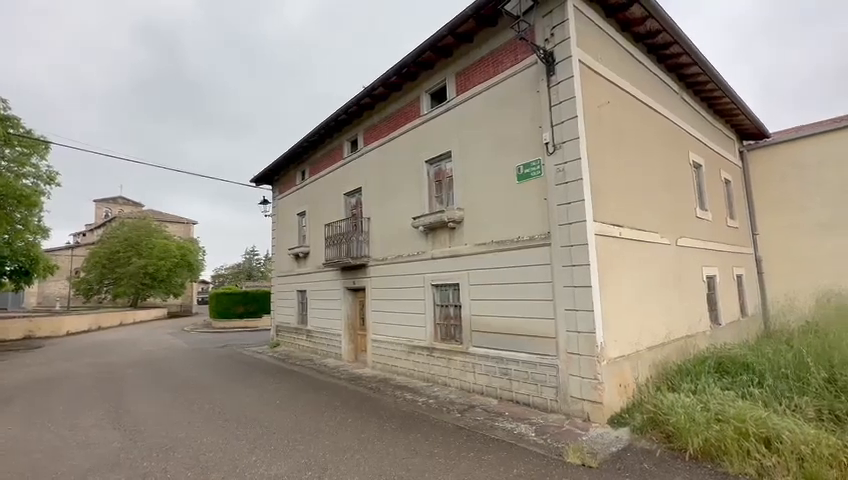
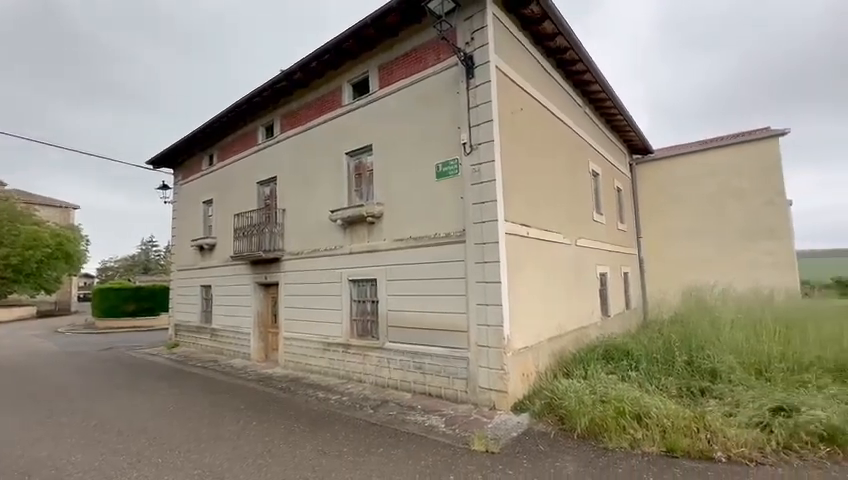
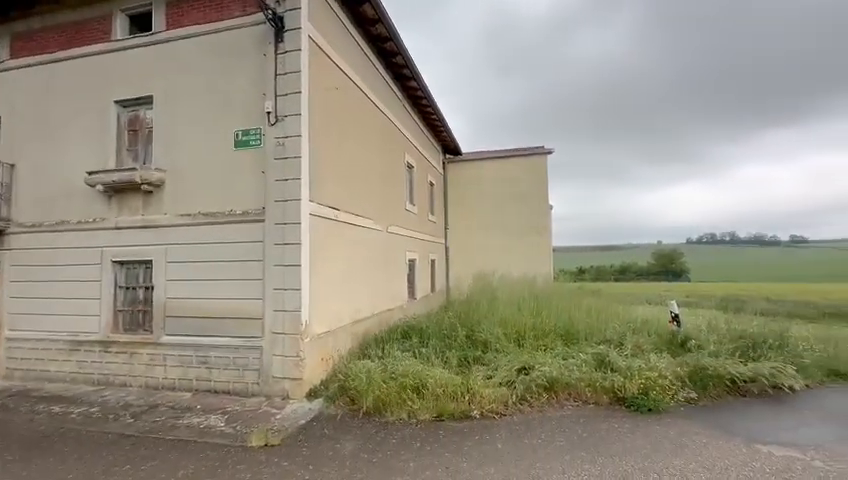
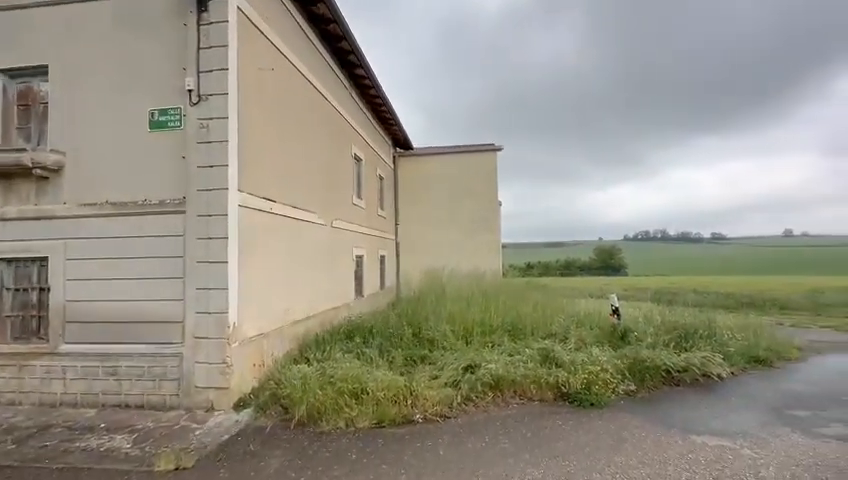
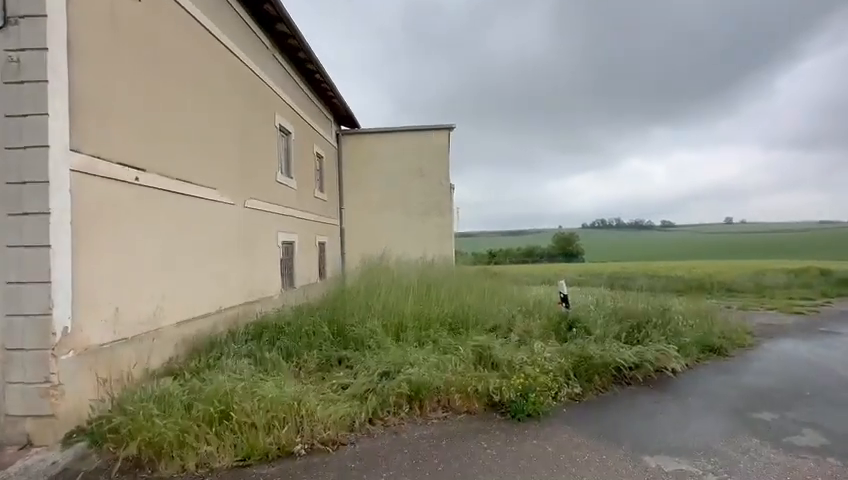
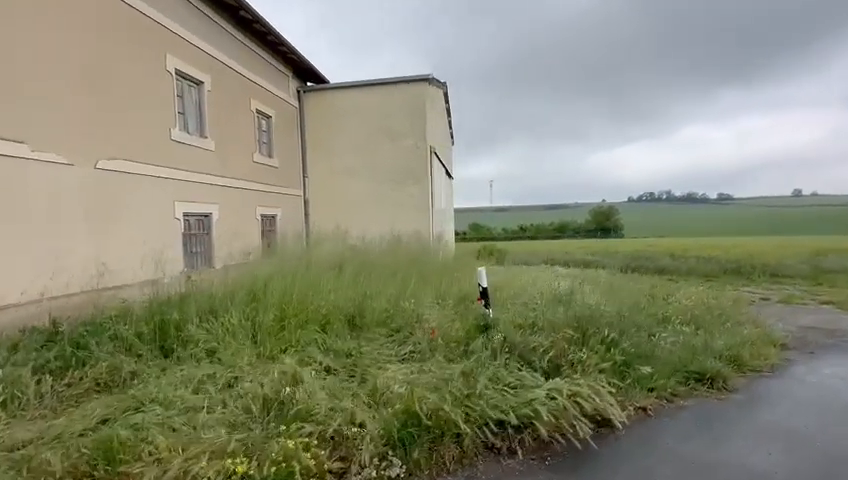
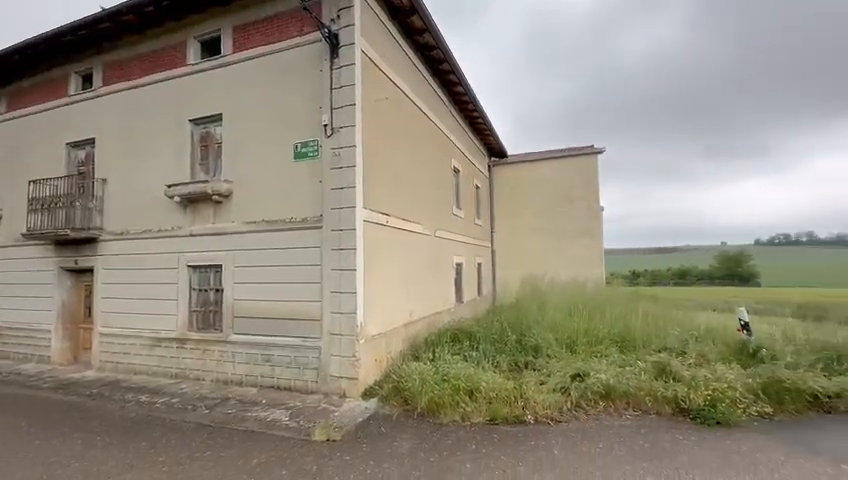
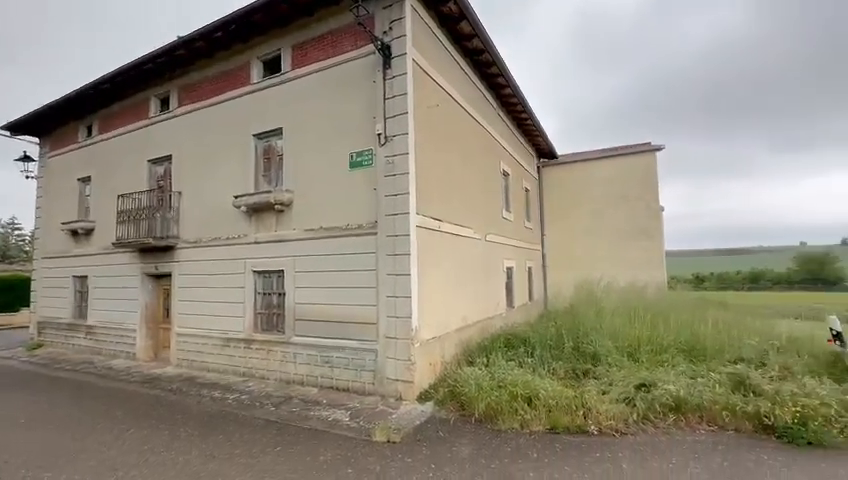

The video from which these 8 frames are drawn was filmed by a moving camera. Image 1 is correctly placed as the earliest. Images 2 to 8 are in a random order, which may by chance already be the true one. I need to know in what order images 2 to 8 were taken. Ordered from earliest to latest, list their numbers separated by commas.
2, 8, 7, 3, 4, 5, 6
